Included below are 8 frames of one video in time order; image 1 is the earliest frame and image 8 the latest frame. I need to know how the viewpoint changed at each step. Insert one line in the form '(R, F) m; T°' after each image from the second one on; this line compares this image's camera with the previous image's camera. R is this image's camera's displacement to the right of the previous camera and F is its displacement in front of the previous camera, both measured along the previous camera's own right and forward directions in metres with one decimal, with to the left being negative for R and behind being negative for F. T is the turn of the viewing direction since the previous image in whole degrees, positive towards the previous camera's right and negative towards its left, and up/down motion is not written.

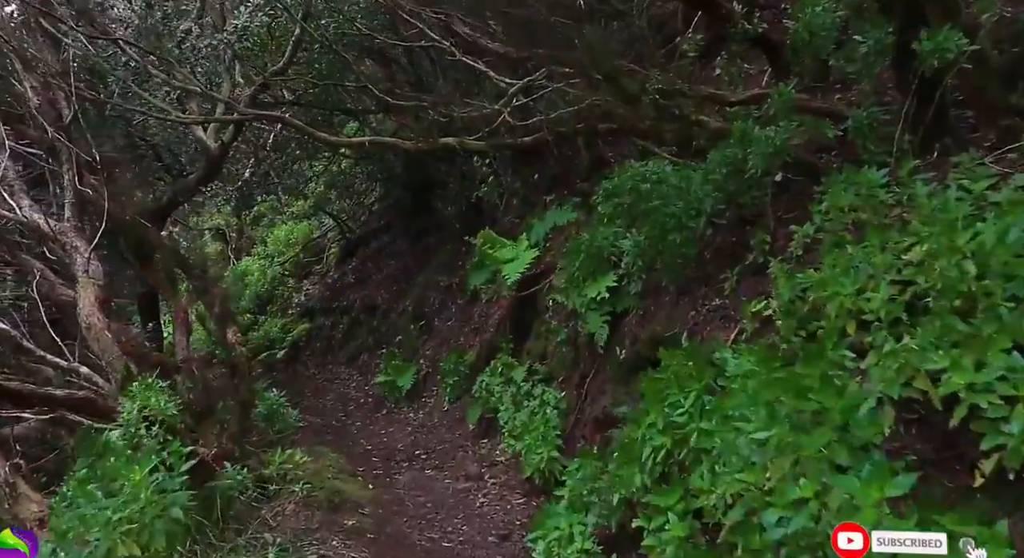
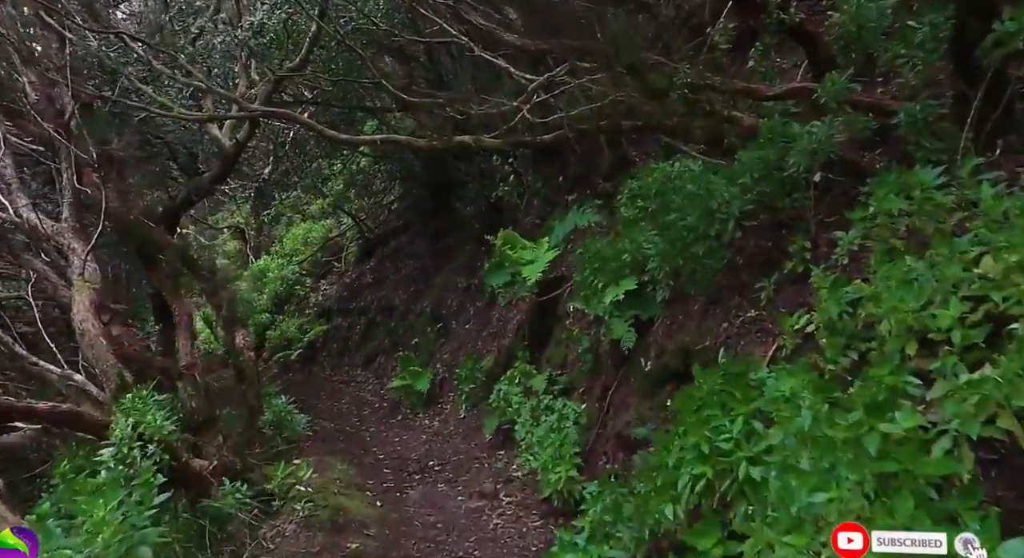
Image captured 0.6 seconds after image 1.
(0.0, +0.4) m; -1°
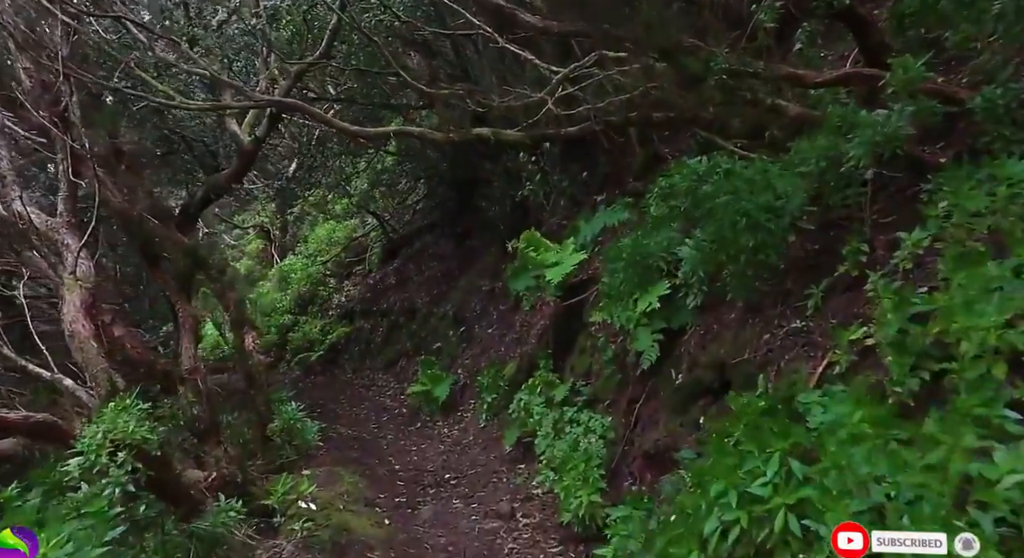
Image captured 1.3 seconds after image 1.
(+0.1, +0.4) m; -2°
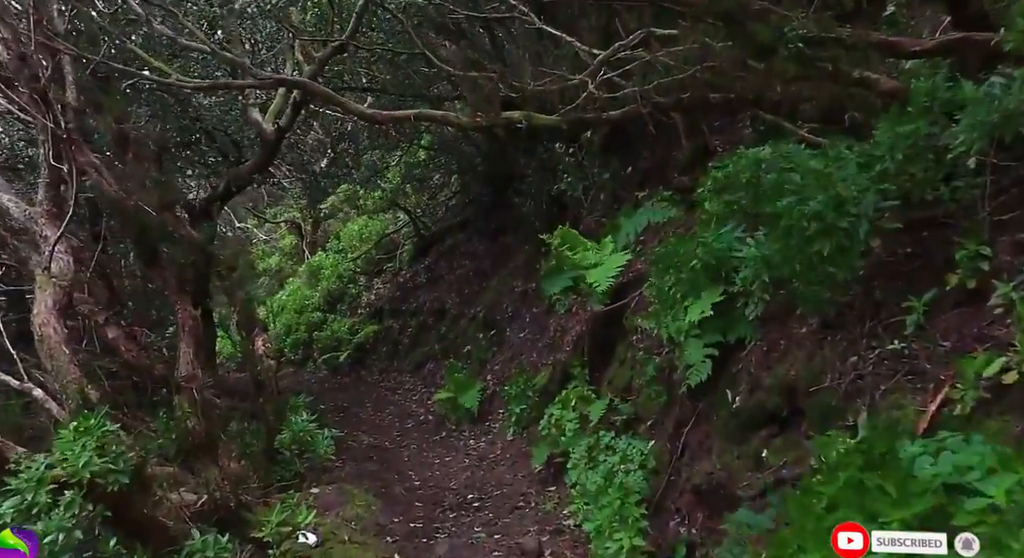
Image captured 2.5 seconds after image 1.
(0.0, +0.7) m; -3°
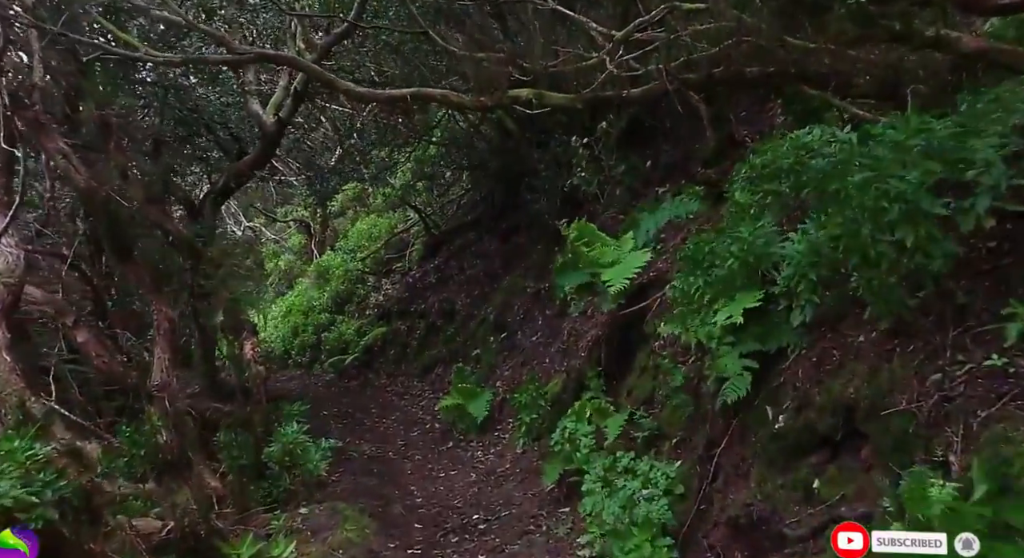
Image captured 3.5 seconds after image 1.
(0.0, +0.6) m; -1°
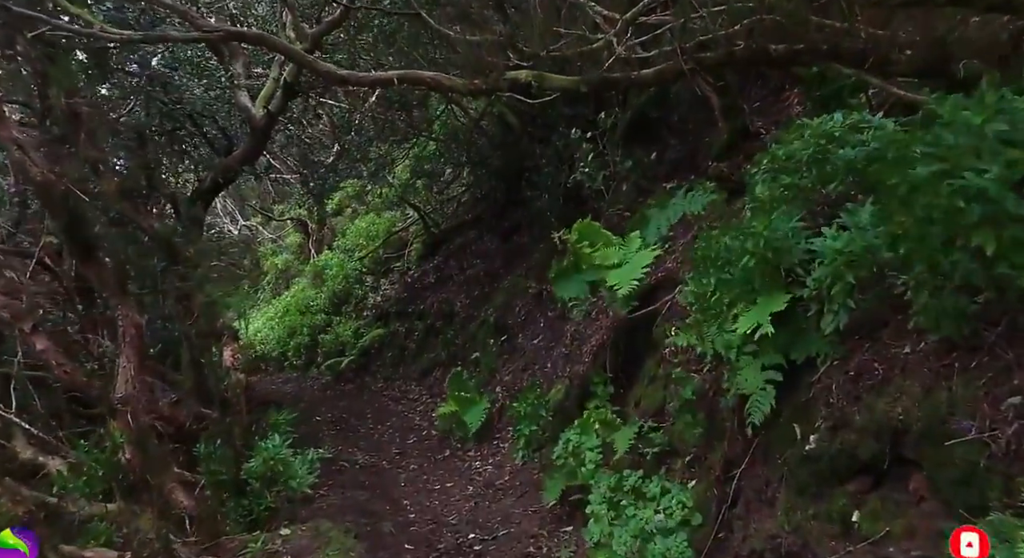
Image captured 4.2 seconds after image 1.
(0.0, +0.5) m; 0°
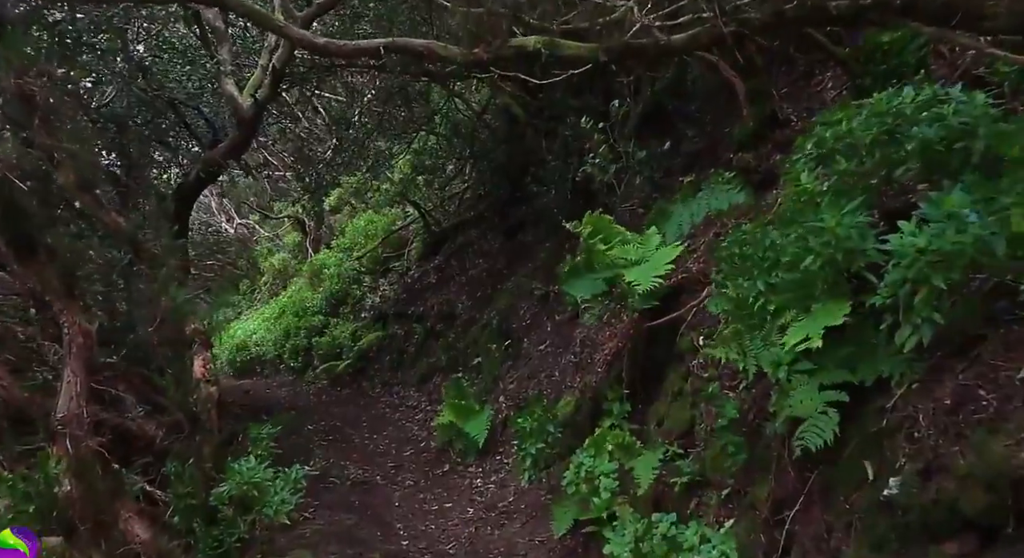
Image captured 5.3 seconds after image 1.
(0.0, +0.7) m; 0°
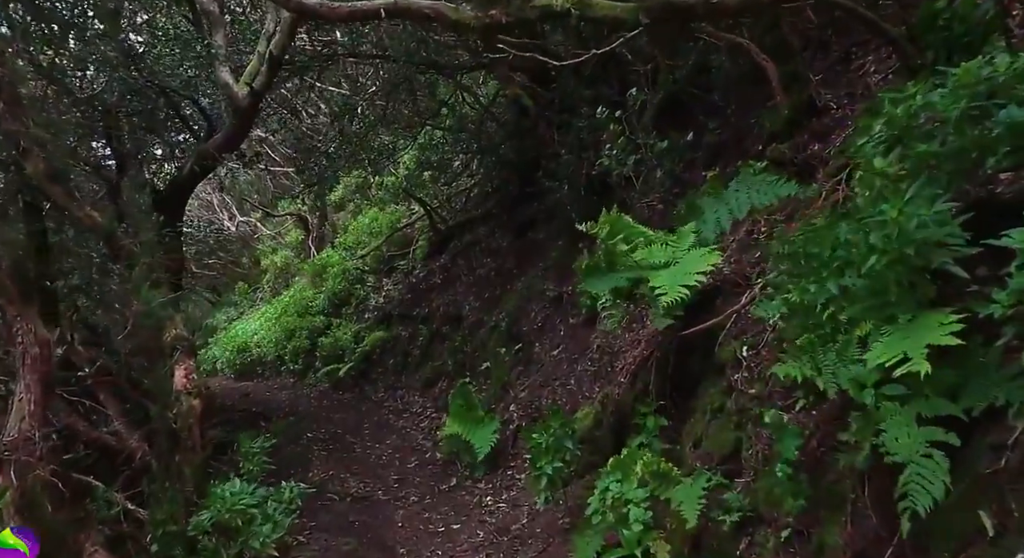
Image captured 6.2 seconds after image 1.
(-0.1, +0.6) m; 0°
